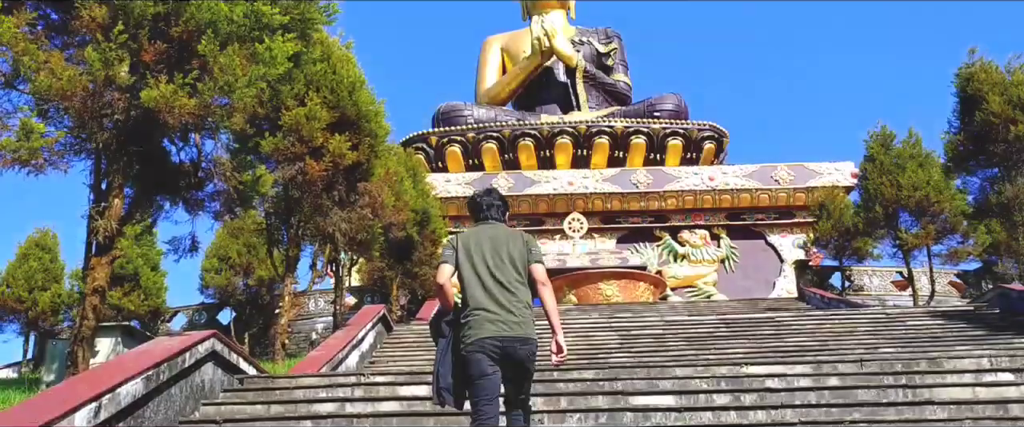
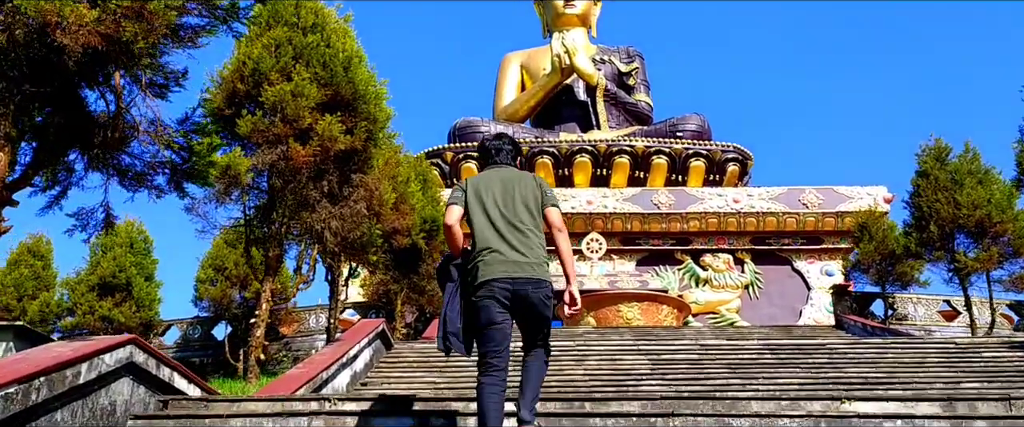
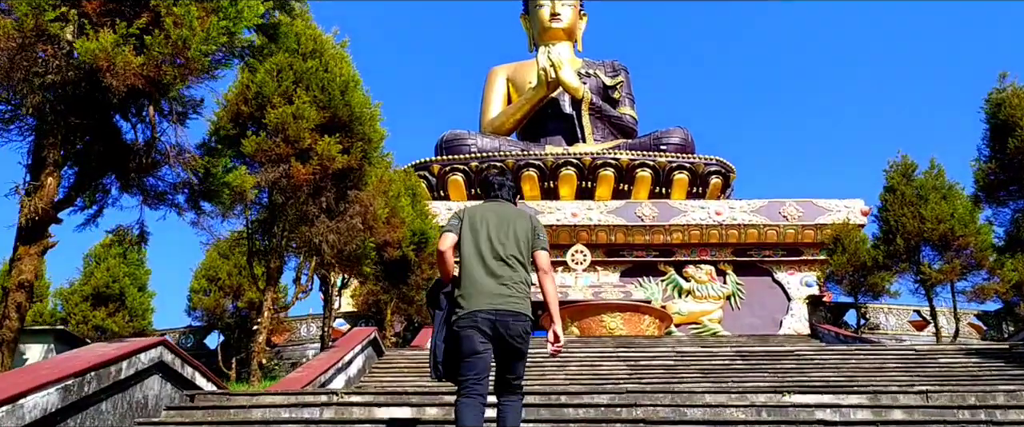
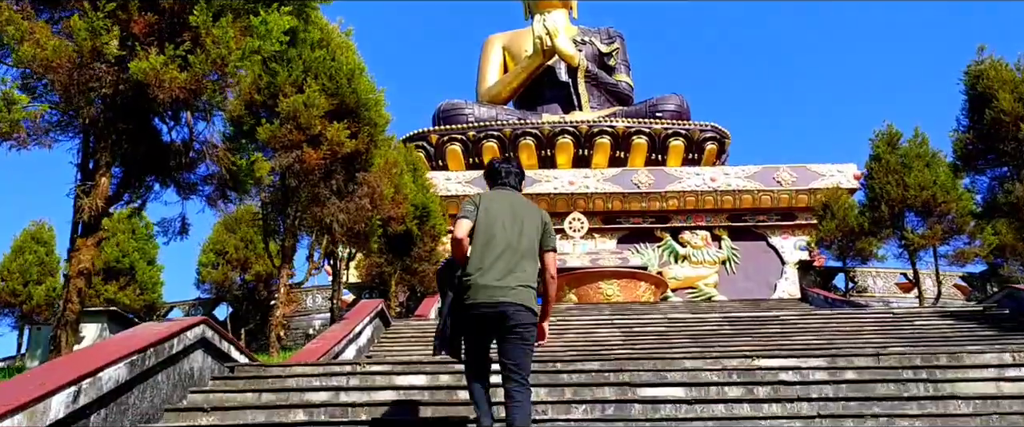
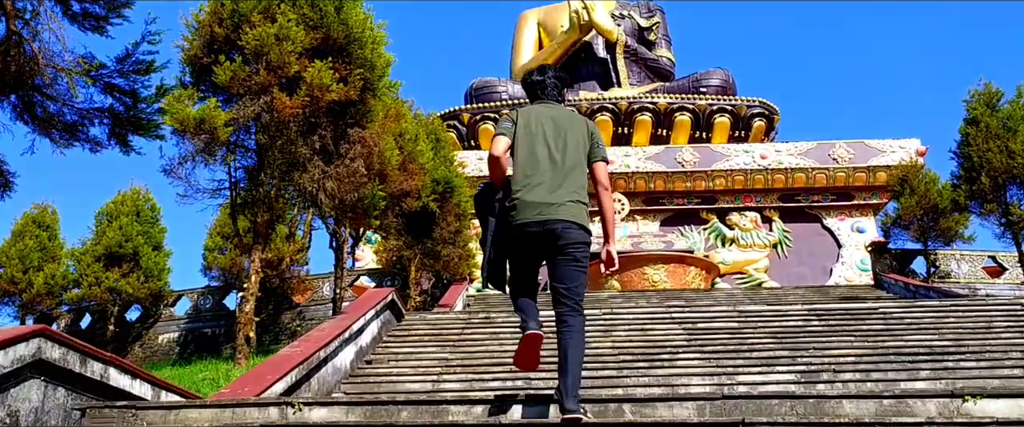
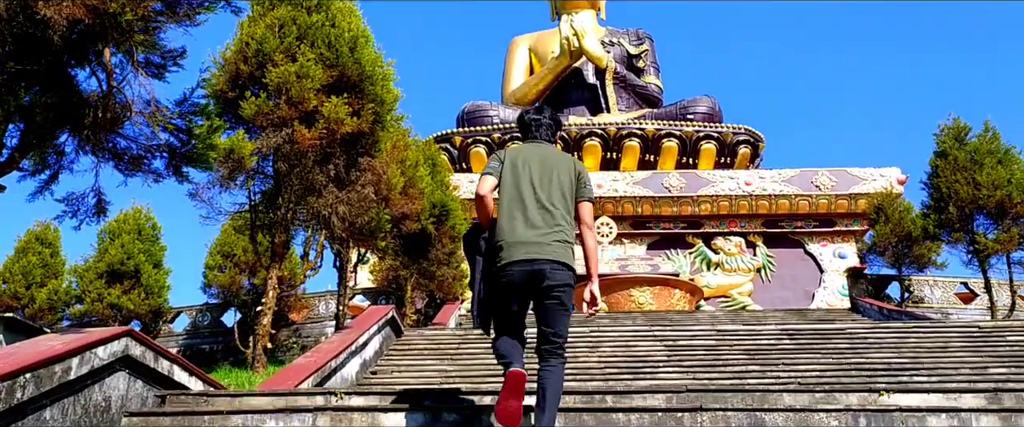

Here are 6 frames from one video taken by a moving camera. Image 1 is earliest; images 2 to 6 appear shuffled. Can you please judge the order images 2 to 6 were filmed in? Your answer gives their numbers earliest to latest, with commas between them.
4, 3, 2, 6, 5
